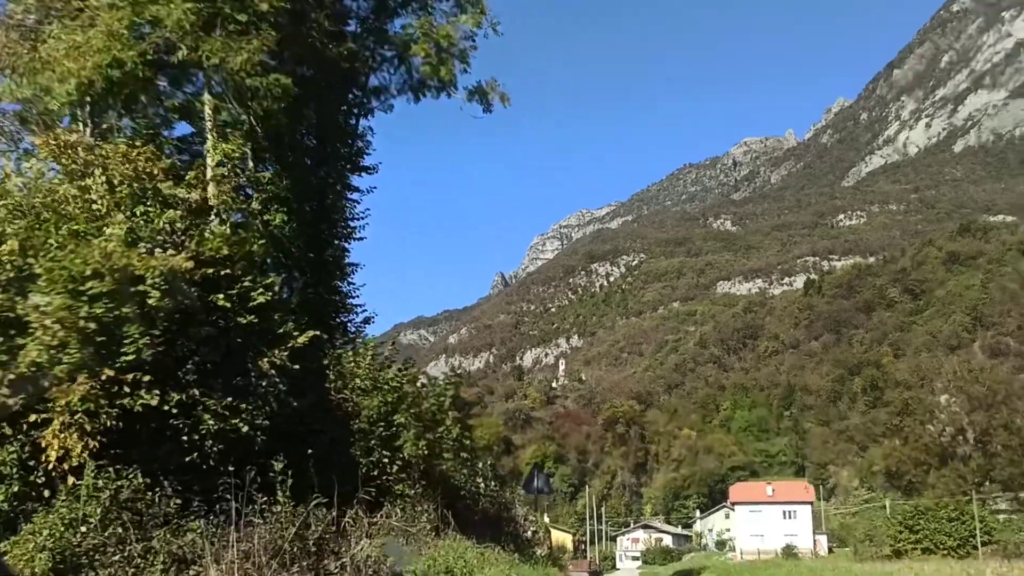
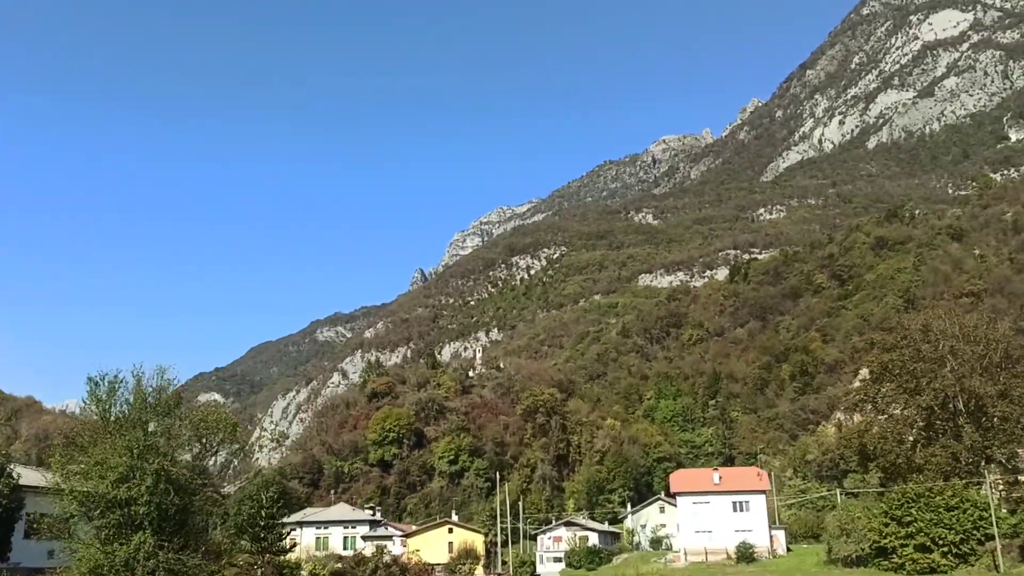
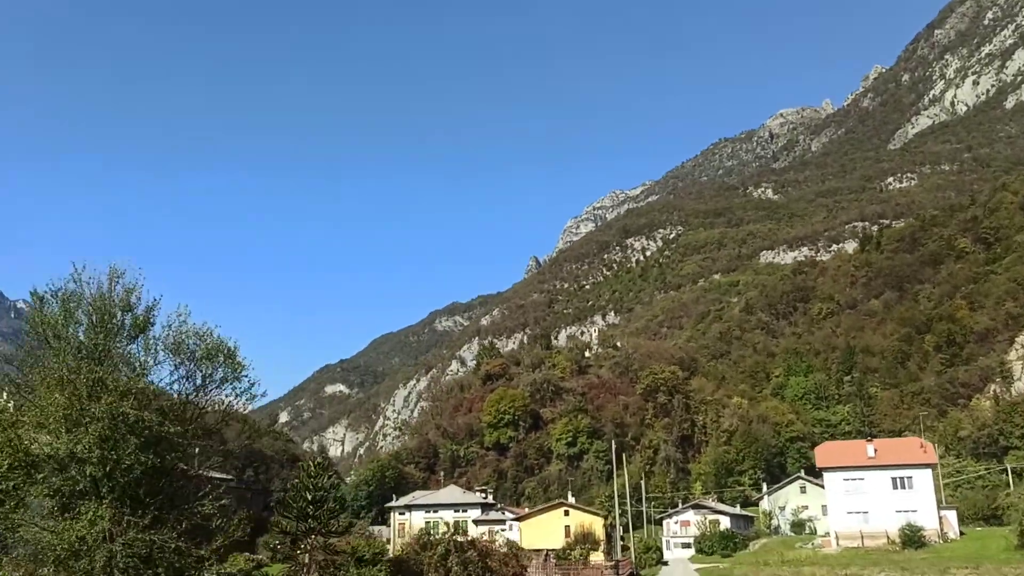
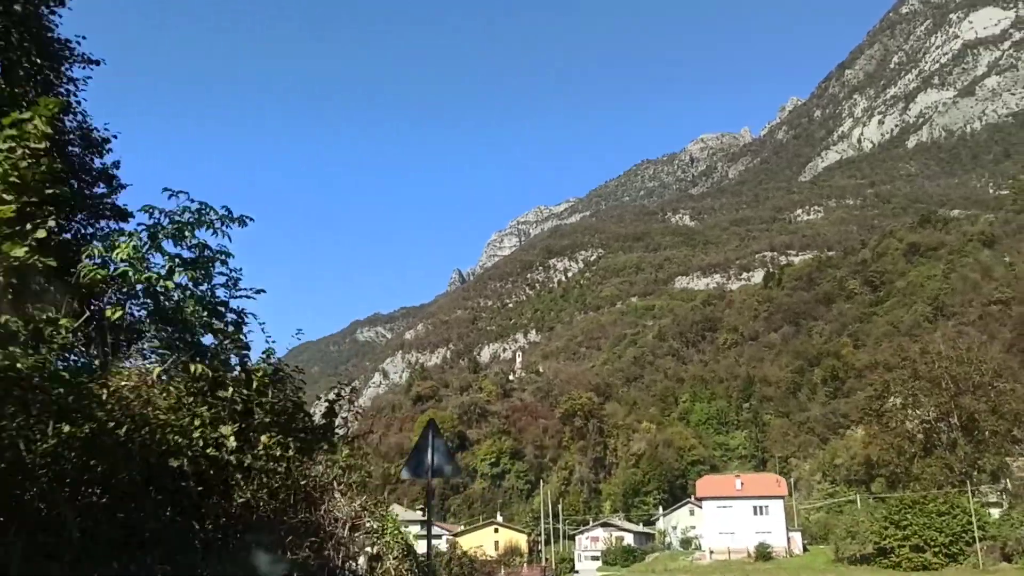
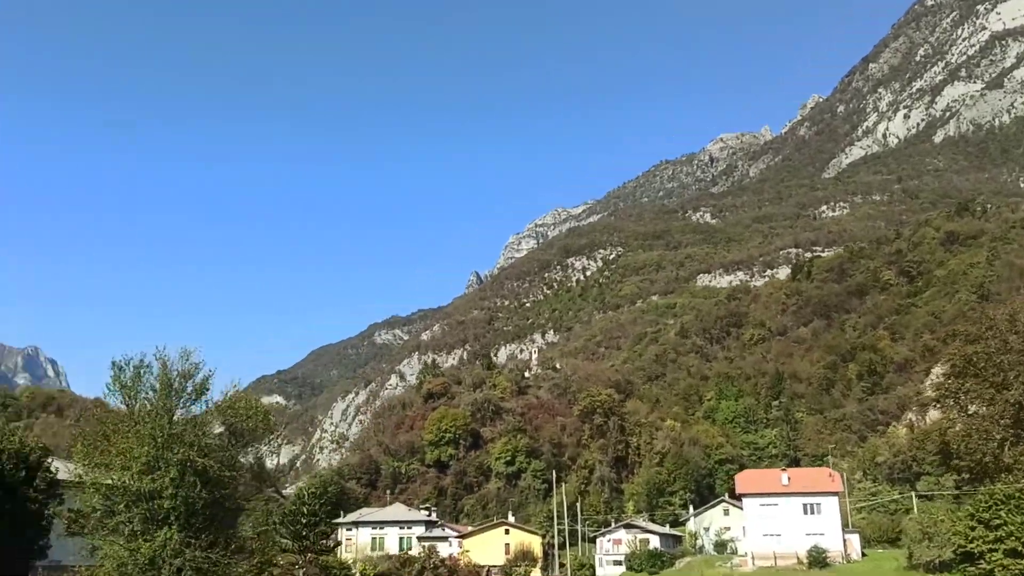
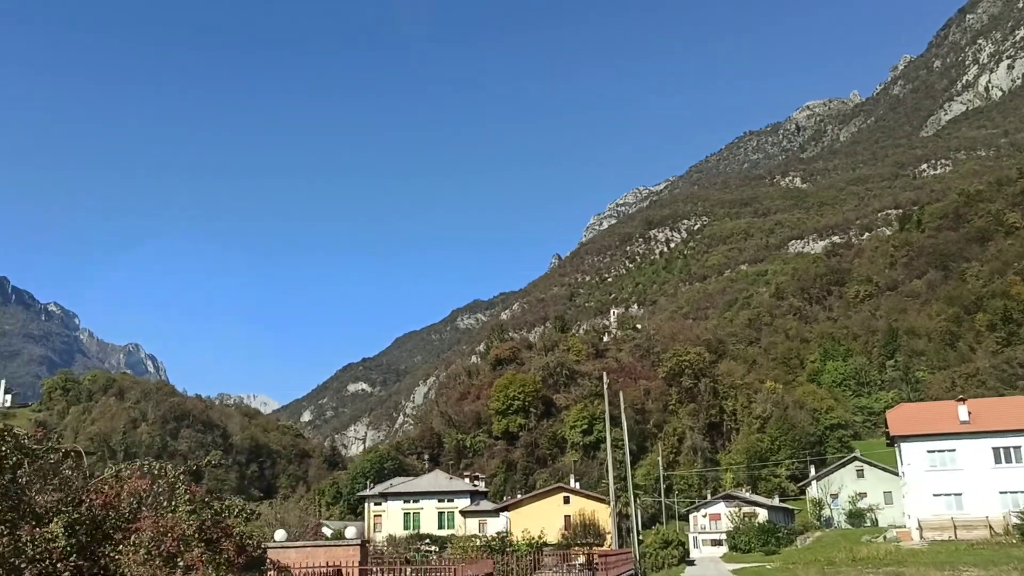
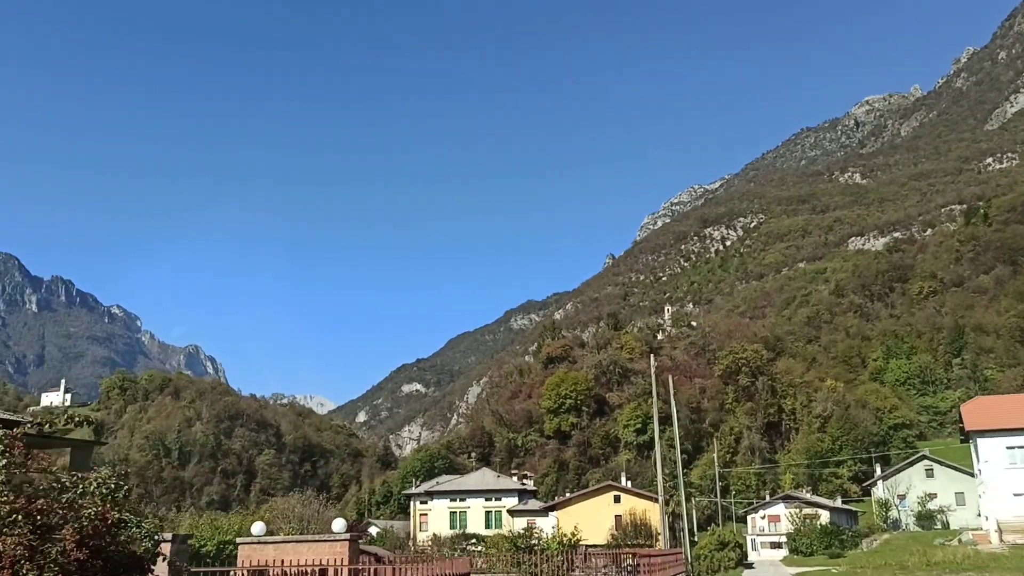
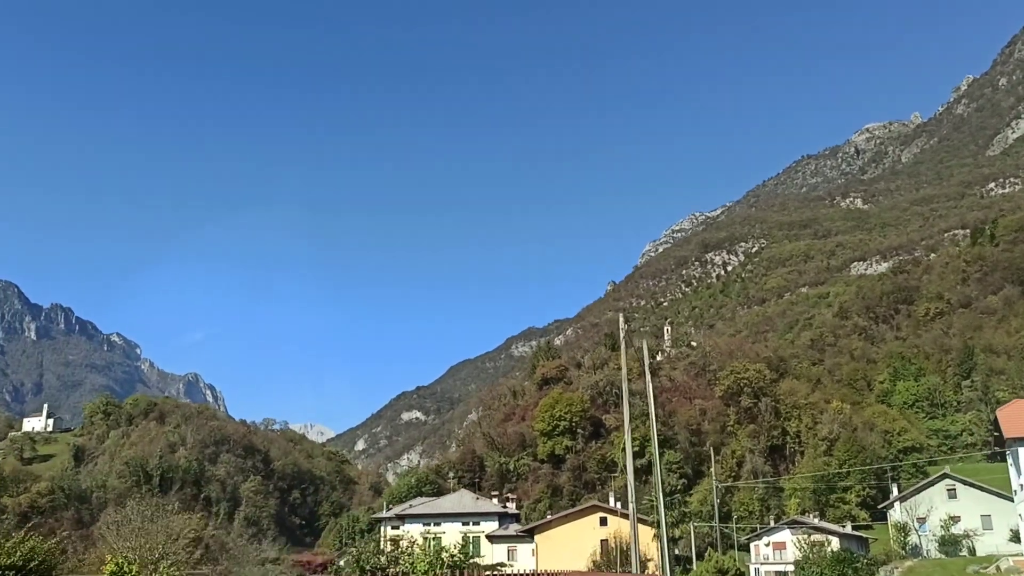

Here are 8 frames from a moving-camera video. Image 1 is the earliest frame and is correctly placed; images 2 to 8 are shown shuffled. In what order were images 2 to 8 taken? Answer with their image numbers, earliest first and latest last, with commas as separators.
4, 2, 5, 3, 6, 7, 8
